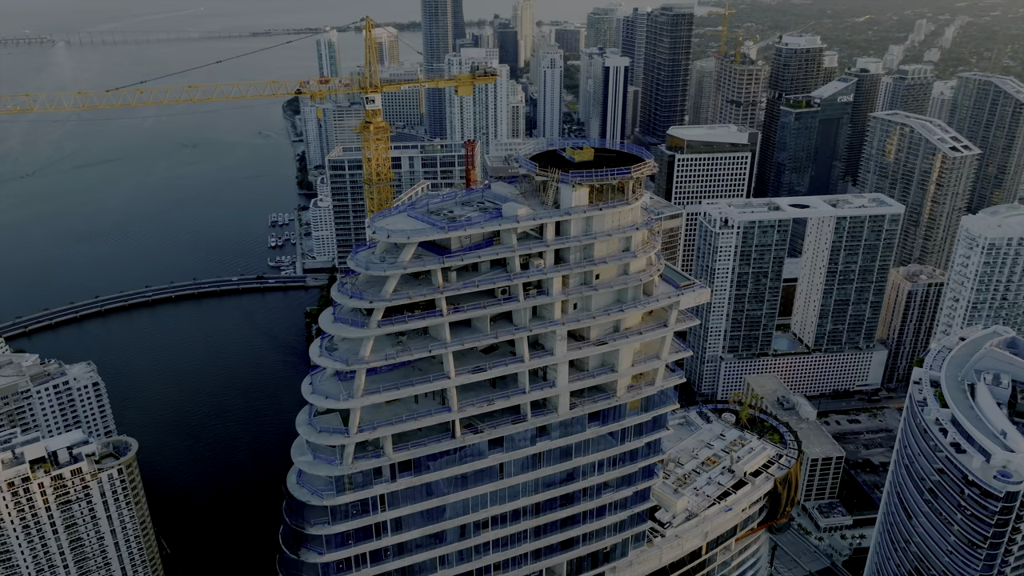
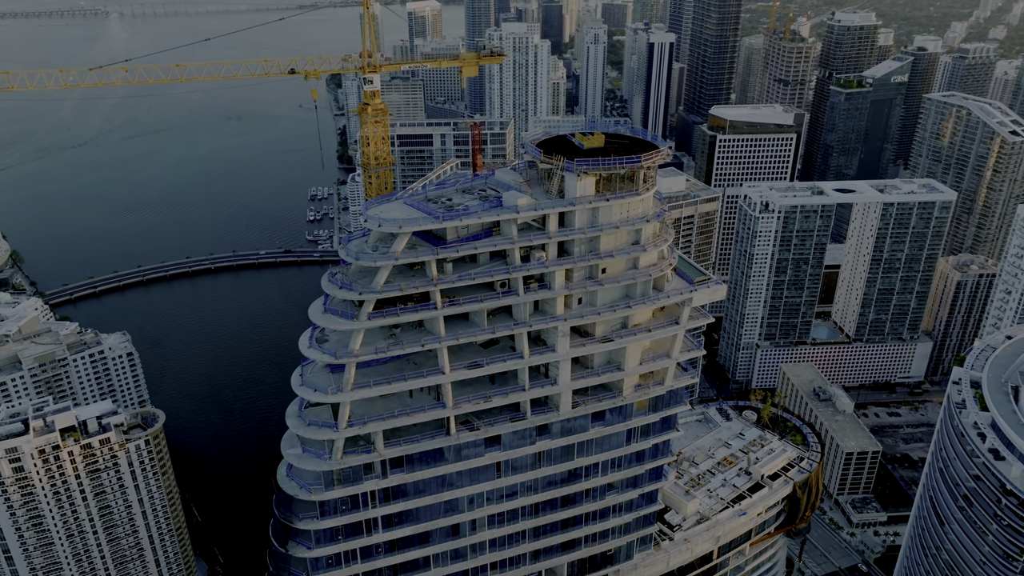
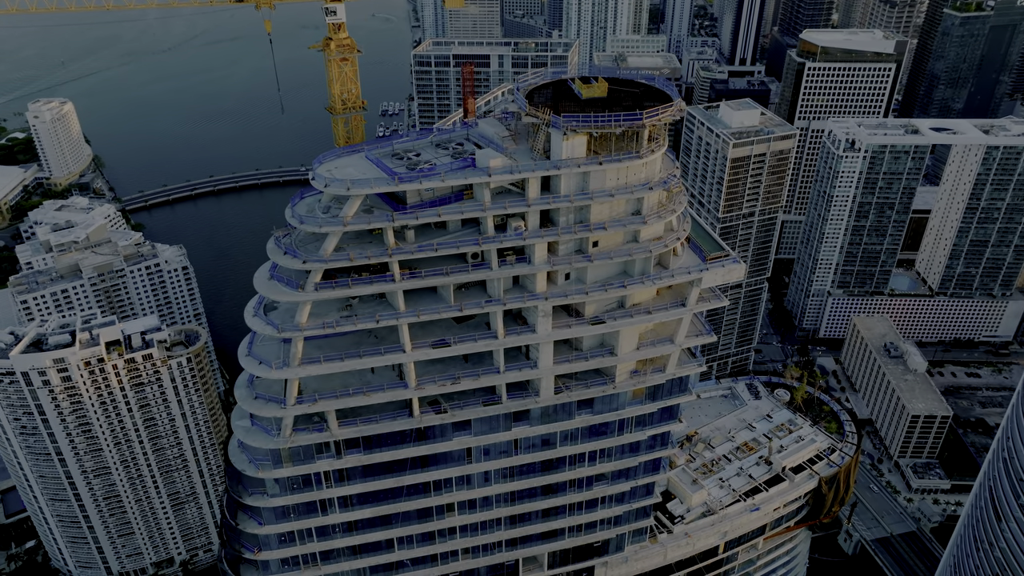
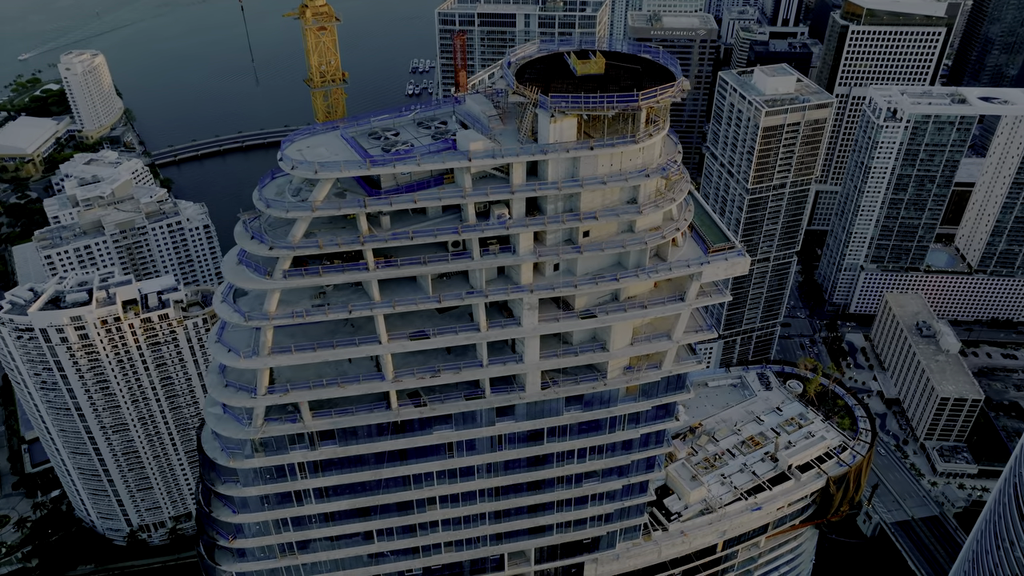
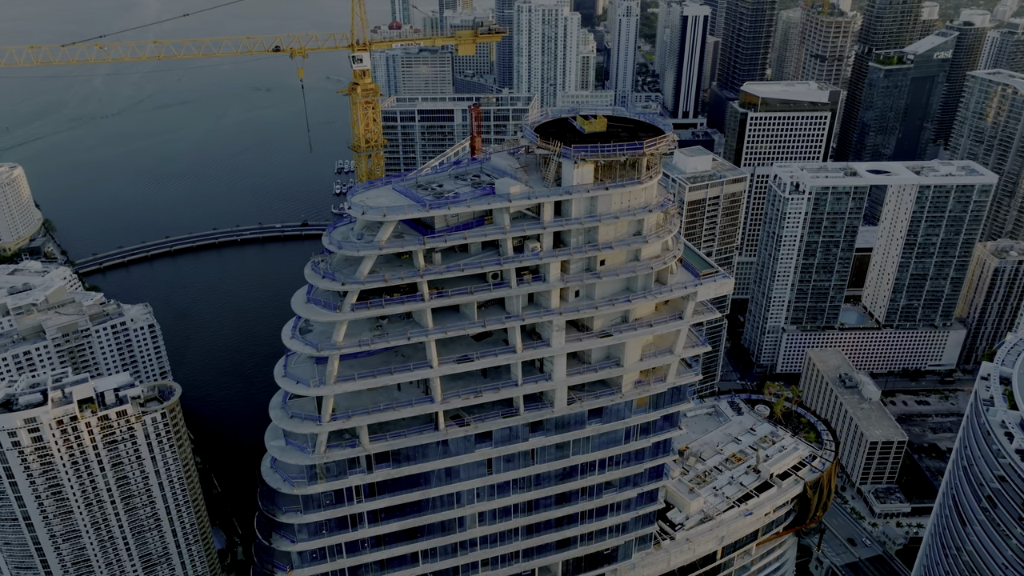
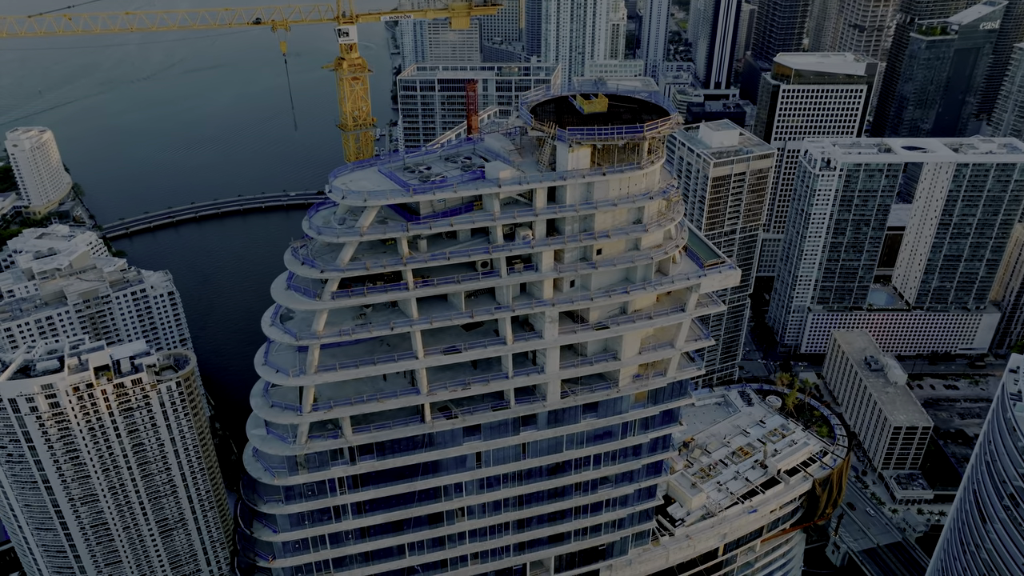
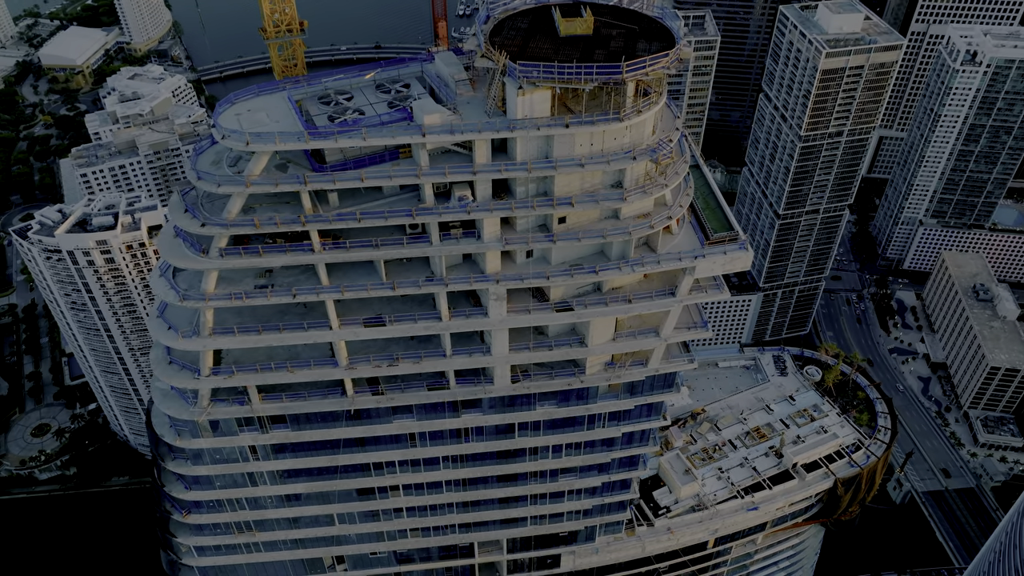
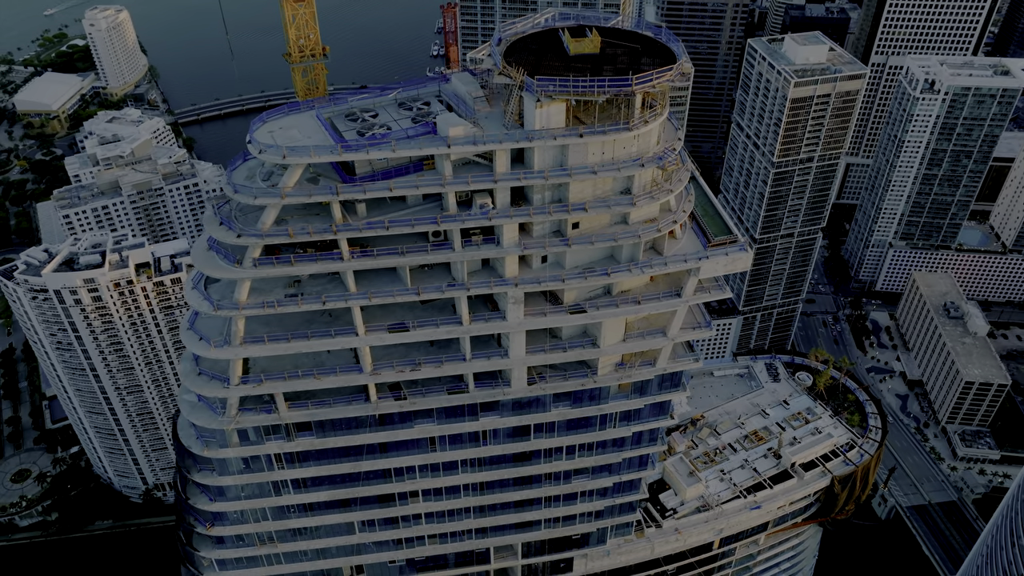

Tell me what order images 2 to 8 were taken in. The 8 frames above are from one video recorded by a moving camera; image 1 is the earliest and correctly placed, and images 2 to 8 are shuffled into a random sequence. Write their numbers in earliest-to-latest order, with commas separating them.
2, 5, 6, 3, 4, 8, 7
